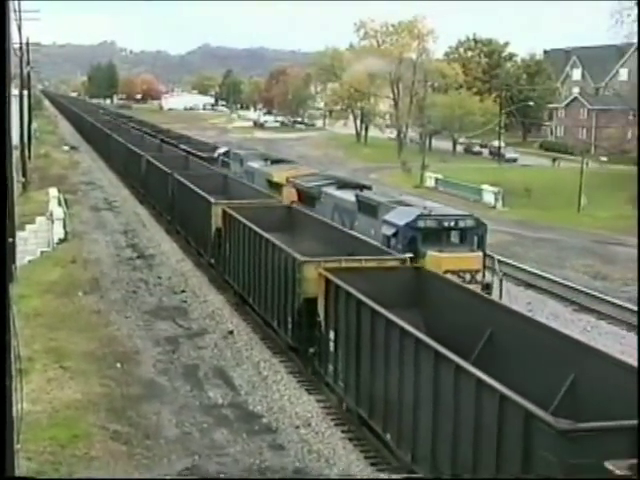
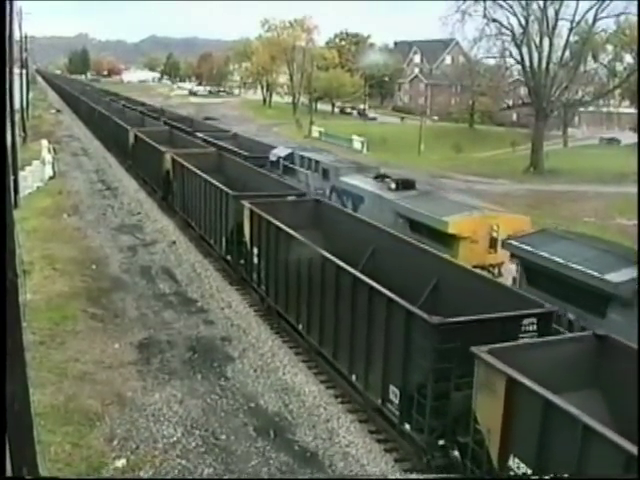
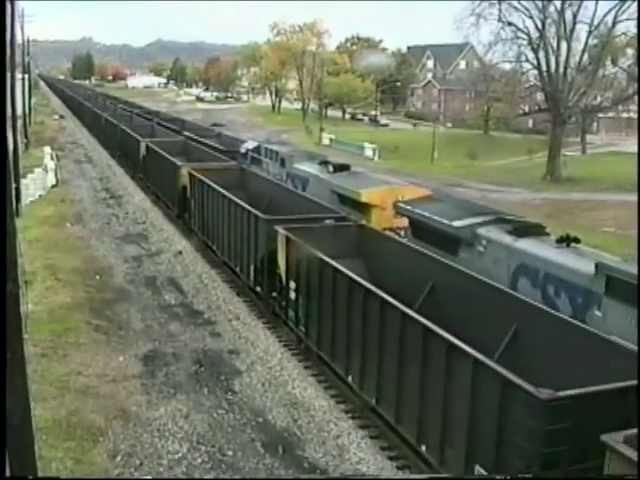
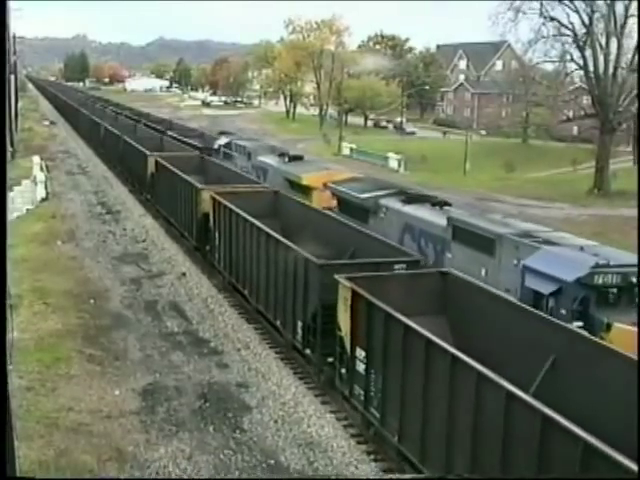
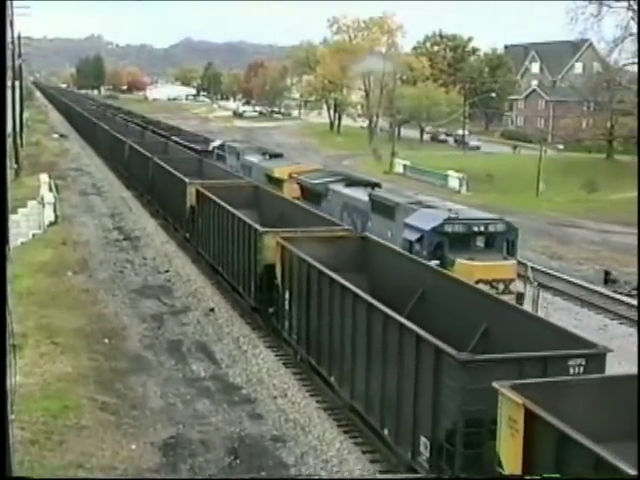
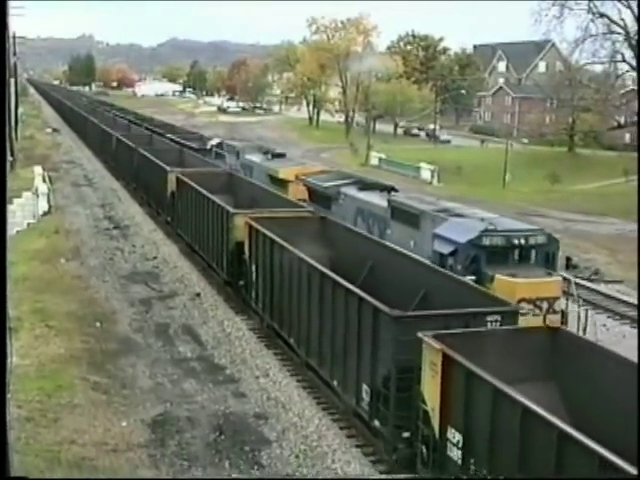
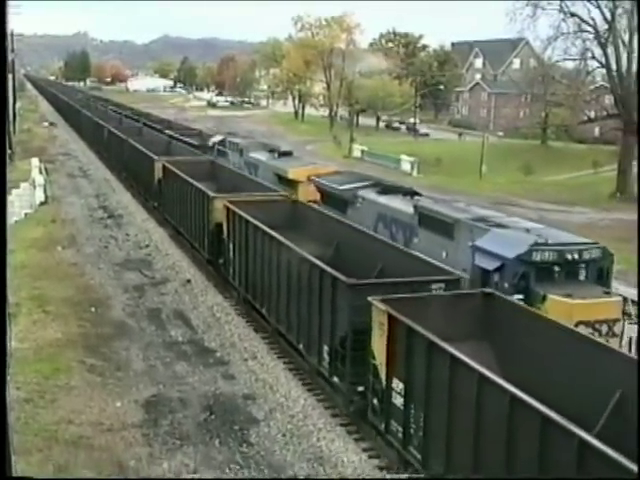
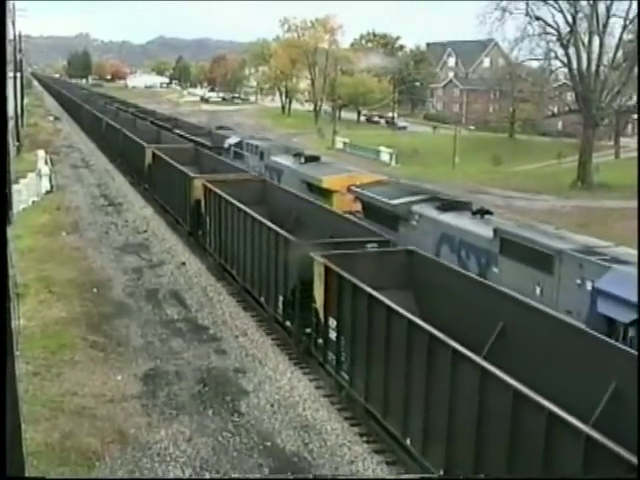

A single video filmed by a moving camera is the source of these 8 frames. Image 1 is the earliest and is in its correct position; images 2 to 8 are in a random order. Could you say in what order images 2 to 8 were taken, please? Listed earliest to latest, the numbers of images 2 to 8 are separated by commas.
5, 6, 7, 4, 8, 3, 2
